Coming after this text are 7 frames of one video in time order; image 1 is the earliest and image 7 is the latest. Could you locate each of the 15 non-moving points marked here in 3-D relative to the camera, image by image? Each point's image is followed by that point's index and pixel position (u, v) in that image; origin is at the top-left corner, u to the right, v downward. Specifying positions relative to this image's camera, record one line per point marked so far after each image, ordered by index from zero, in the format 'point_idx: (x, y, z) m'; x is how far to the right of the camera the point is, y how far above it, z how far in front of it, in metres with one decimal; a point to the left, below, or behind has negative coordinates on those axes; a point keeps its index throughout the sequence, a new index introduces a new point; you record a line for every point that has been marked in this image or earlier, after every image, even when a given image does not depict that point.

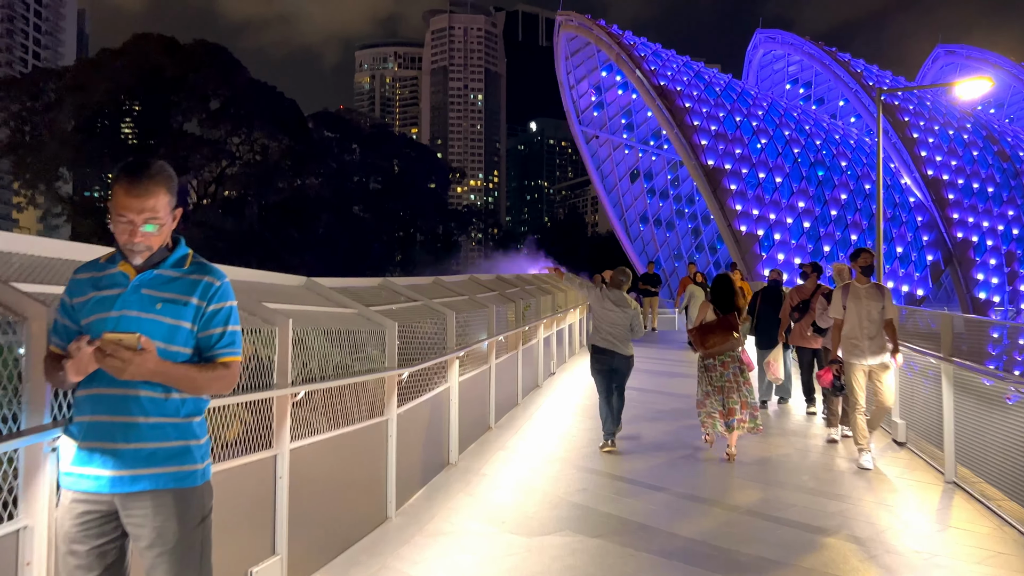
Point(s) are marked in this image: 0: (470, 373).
0: (-0.3, -0.7, +6.9) m
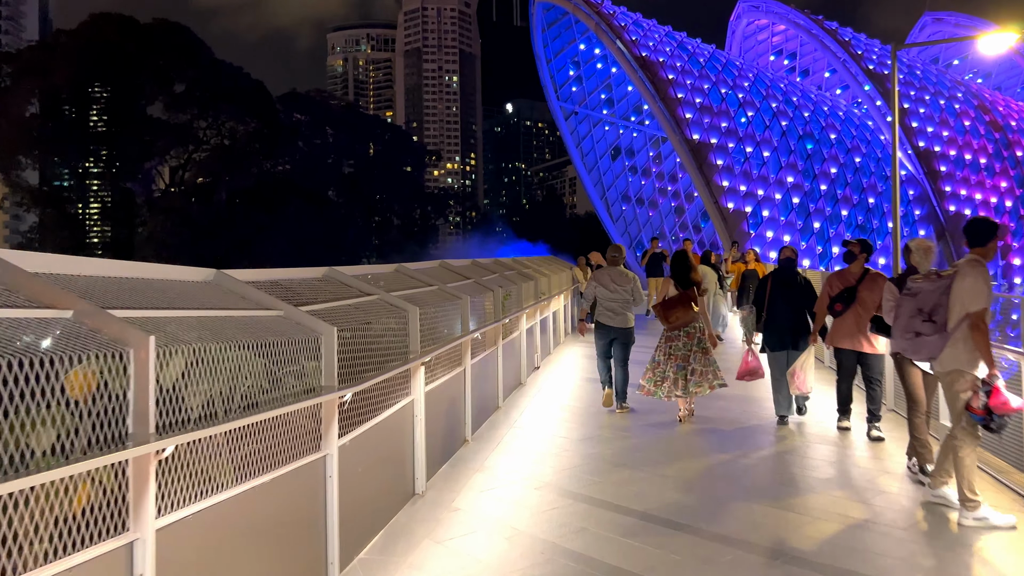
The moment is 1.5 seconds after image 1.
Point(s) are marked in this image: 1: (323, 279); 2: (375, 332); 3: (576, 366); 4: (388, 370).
0: (-0.5, -0.7, +5.7) m
1: (-1.2, 0.0, +5.0) m
2: (-0.8, -0.2, +4.5) m
3: (+0.8, -1.1, +10.8) m
4: (-0.7, -0.5, +4.4) m
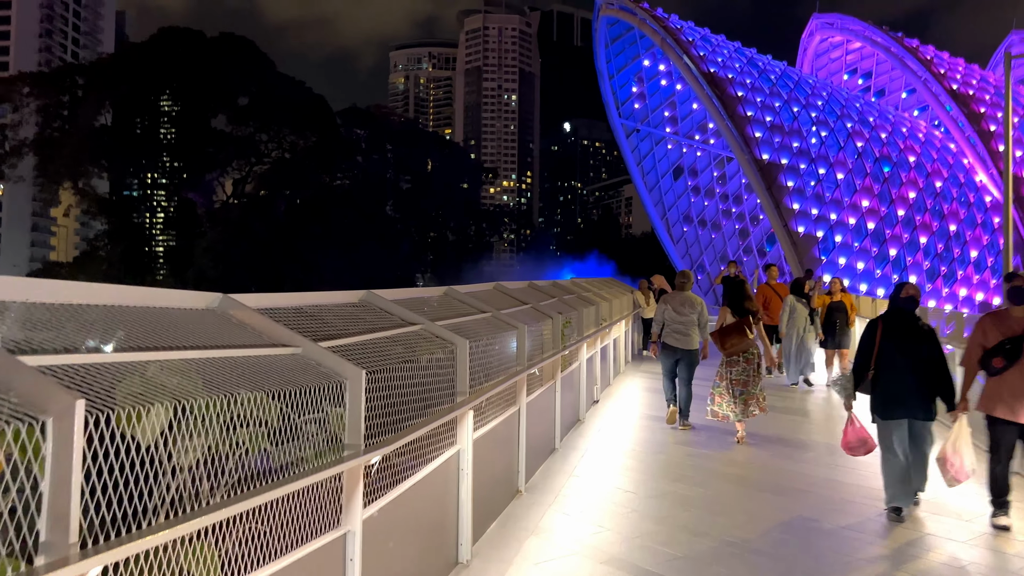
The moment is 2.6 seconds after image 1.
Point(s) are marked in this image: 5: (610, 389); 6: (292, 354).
0: (-0.1, -0.8, +5.0) m
1: (-0.8, -0.1, +4.3) m
2: (-0.4, -0.4, +3.7) m
3: (+1.5, -1.4, +9.9) m
4: (-0.4, -0.6, +3.7) m
5: (+1.3, -1.3, +10.6) m
6: (-0.8, -0.3, +3.0) m
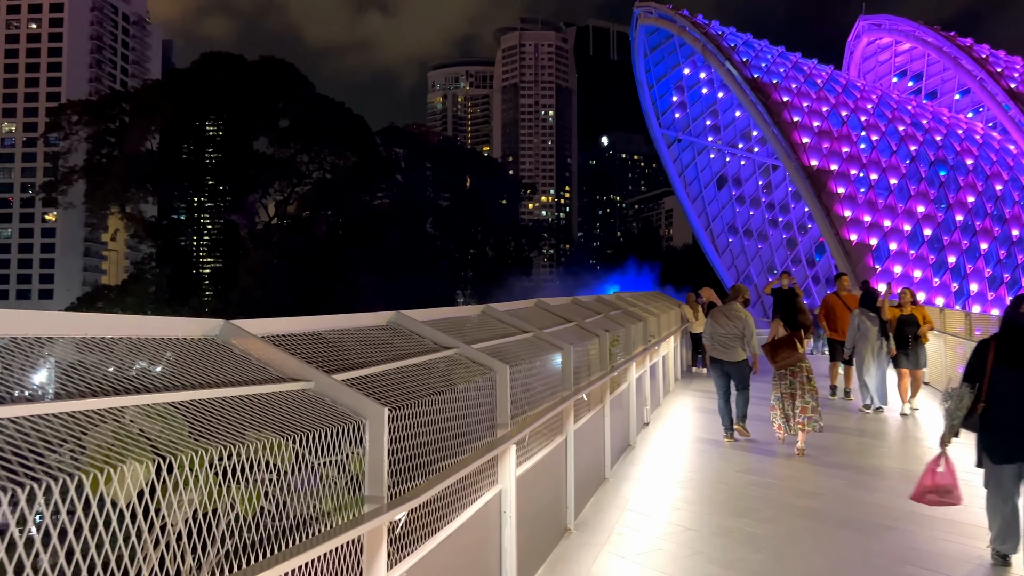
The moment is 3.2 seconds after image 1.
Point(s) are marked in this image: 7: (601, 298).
0: (+0.2, -0.9, +4.5) m
1: (-0.6, -0.2, +3.8) m
2: (-0.2, -0.5, +3.3) m
3: (+2.0, -1.6, +9.3) m
4: (-0.2, -0.7, +3.2) m
5: (+1.8, -1.5, +10.0) m
6: (-0.7, -0.3, +2.6) m
7: (+1.0, -0.1, +9.2) m
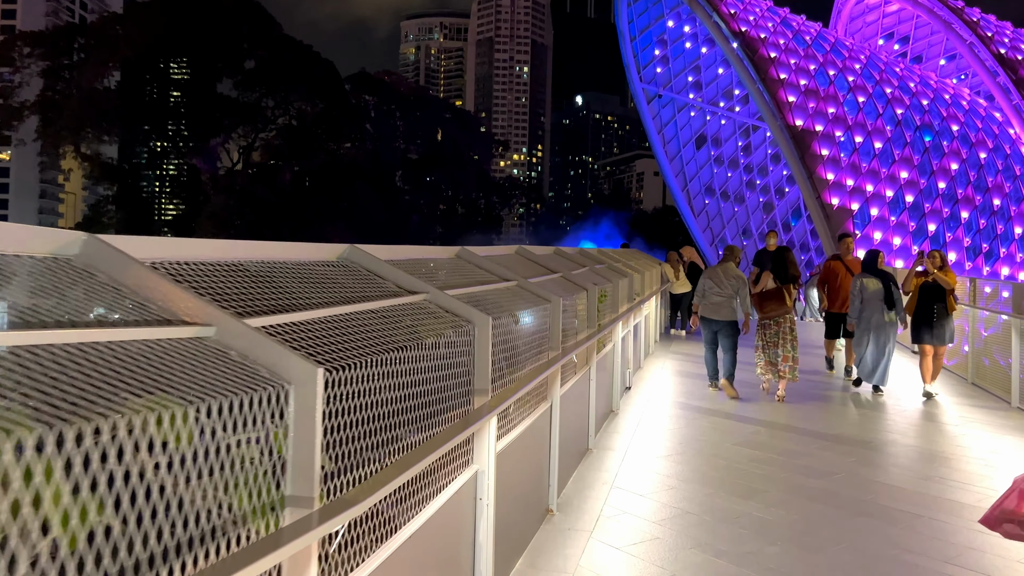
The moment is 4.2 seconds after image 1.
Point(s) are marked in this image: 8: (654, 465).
0: (0.0, -0.6, +3.7) m
1: (-0.6, +0.1, +3.0) m
2: (-0.3, -0.2, +2.5) m
3: (+1.7, -1.1, +8.6) m
4: (-0.2, -0.5, +2.4) m
5: (+1.5, -1.0, +9.3) m
6: (-0.7, -0.1, +1.8) m
7: (+0.7, +0.4, +8.5) m
8: (+1.0, -1.2, +5.4) m
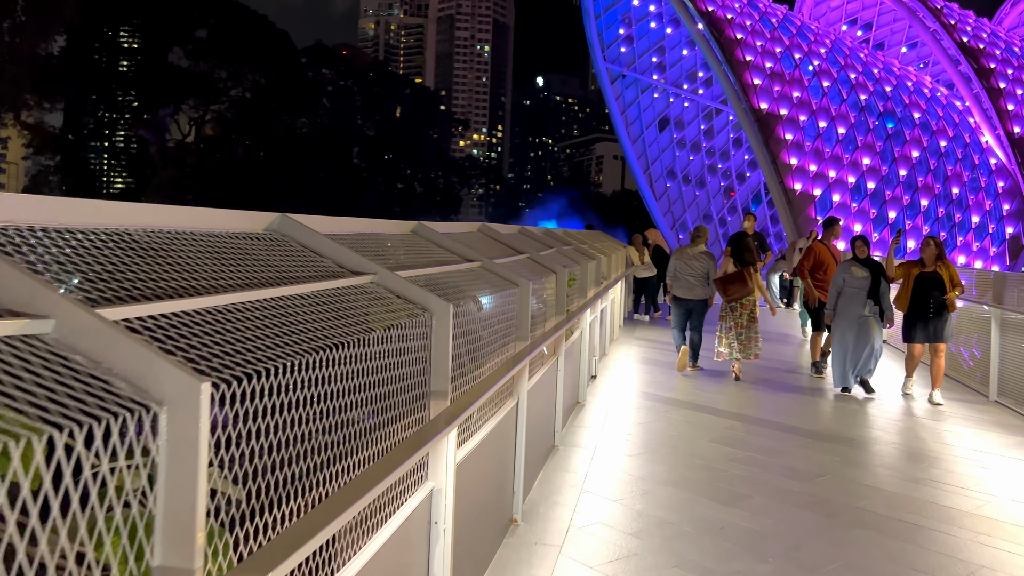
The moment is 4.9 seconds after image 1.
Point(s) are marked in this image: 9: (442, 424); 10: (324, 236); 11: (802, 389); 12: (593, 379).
0: (-0.1, -0.6, +3.2) m
1: (-0.7, +0.2, +2.4) m
2: (-0.4, -0.2, +1.9) m
3: (+1.3, -0.9, +8.2) m
4: (-0.3, -0.4, +1.9) m
5: (+1.0, -0.8, +8.9) m
6: (-0.7, -0.1, +1.2) m
7: (+0.4, +0.6, +8.0) m
8: (+0.7, -1.1, +5.0) m
9: (-0.2, -0.4, +2.4) m
10: (-0.6, +0.2, +2.6) m
11: (+2.7, -1.0, +7.6) m
12: (+0.8, -0.9, +7.8) m
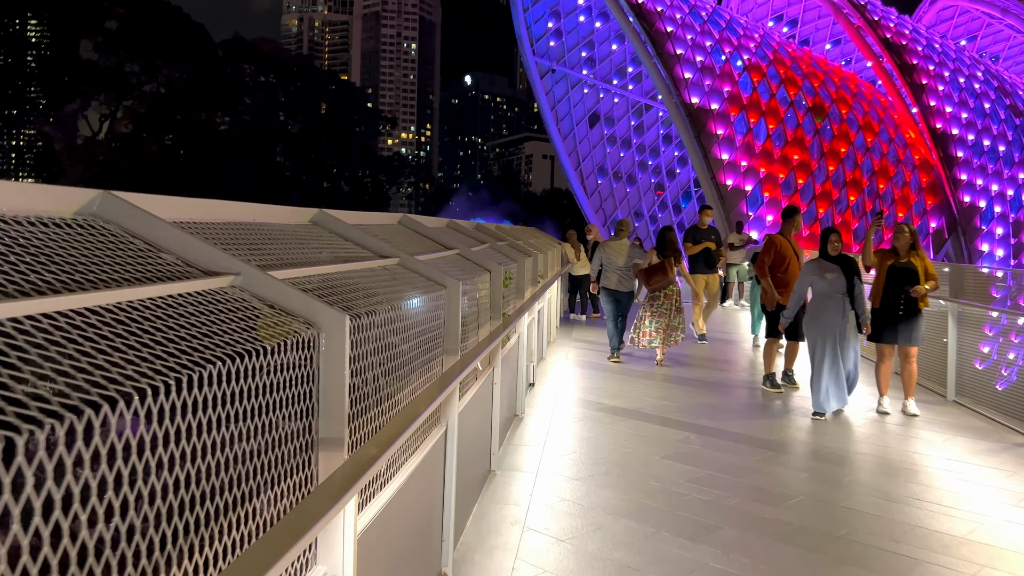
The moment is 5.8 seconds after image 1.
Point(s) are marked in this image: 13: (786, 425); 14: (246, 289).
0: (-0.3, -0.6, +2.5) m
1: (-0.9, +0.1, +1.7) m
2: (-0.5, -0.2, +1.2) m
3: (+0.7, -0.9, +7.6) m
4: (-0.4, -0.4, +1.2) m
5: (+0.3, -0.8, +8.3) m
6: (-0.8, -0.1, +0.4) m
7: (-0.3, +0.6, +7.3) m
8: (+0.3, -1.1, +4.3) m
9: (-0.4, -0.4, +1.7) m
10: (-0.8, +0.1, +1.9) m
11: (+2.1, -0.9, +7.1) m
12: (+0.2, -0.9, +7.2) m
13: (+2.0, -1.0, +5.9) m
14: (-0.6, 0.0, +1.8) m
